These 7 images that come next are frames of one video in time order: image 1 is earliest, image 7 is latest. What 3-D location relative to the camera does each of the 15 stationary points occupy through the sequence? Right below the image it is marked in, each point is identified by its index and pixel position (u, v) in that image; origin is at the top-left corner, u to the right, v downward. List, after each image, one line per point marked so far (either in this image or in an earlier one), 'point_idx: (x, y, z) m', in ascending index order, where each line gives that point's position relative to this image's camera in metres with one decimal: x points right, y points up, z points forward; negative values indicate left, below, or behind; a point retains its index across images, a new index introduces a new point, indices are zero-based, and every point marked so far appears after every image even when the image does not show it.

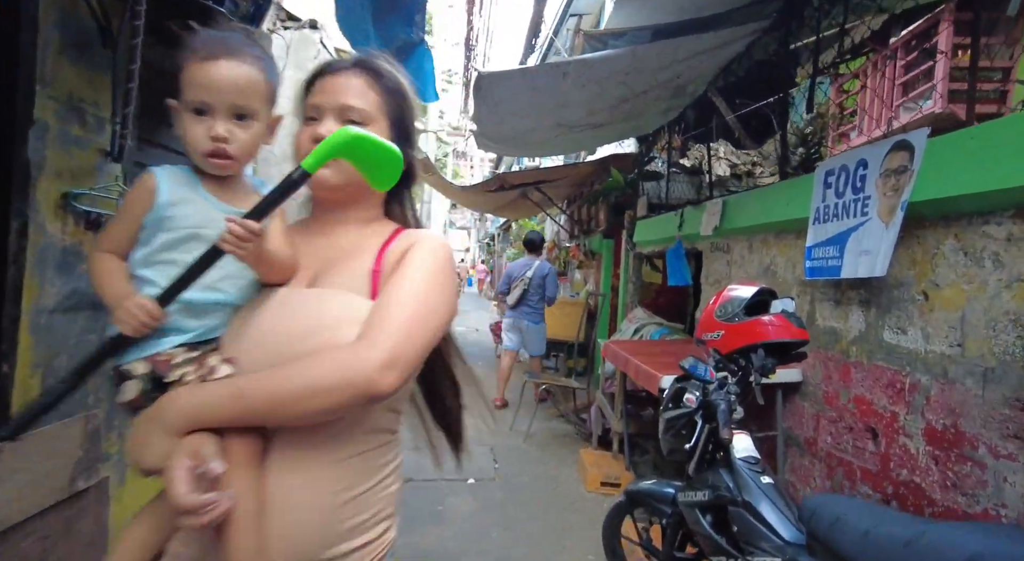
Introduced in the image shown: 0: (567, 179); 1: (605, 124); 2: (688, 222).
0: (+0.7, +1.4, +7.4) m
1: (+0.7, +1.2, +4.0) m
2: (+1.4, +0.5, +4.4) m
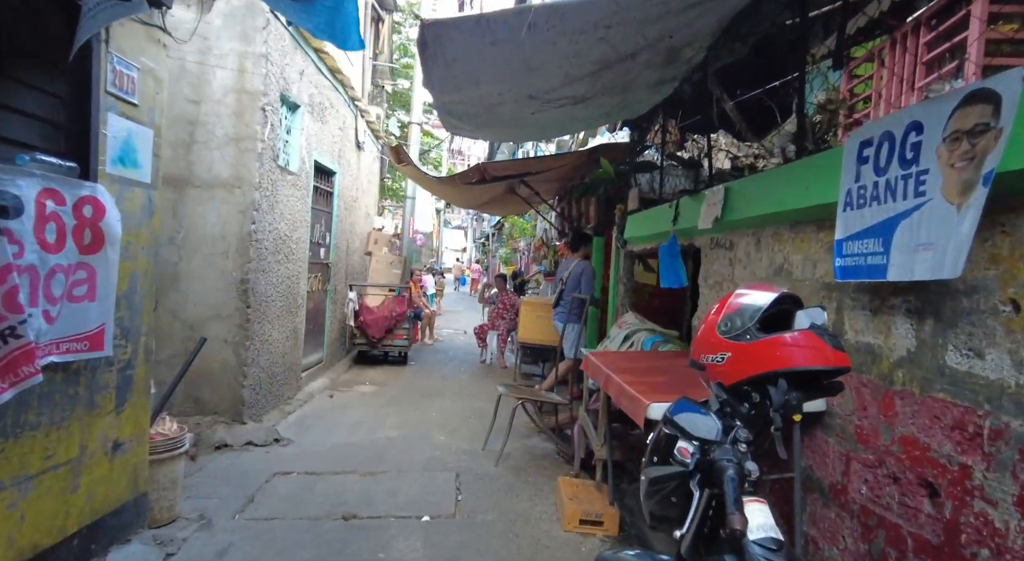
0: (+0.5, +1.4, +6.8) m
1: (+0.5, +1.2, +3.4) m
2: (+1.2, +0.5, +3.8) m
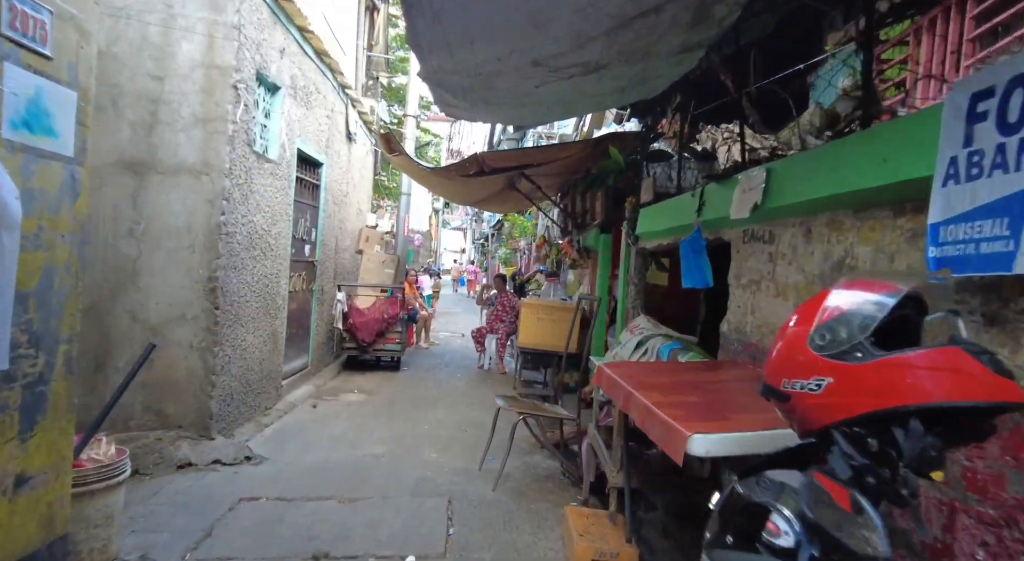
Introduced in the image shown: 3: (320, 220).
0: (+0.5, +1.4, +6.4) m
1: (+0.5, +1.2, +2.9) m
2: (+1.2, +0.5, +3.3) m
3: (-2.3, +0.7, +6.7) m
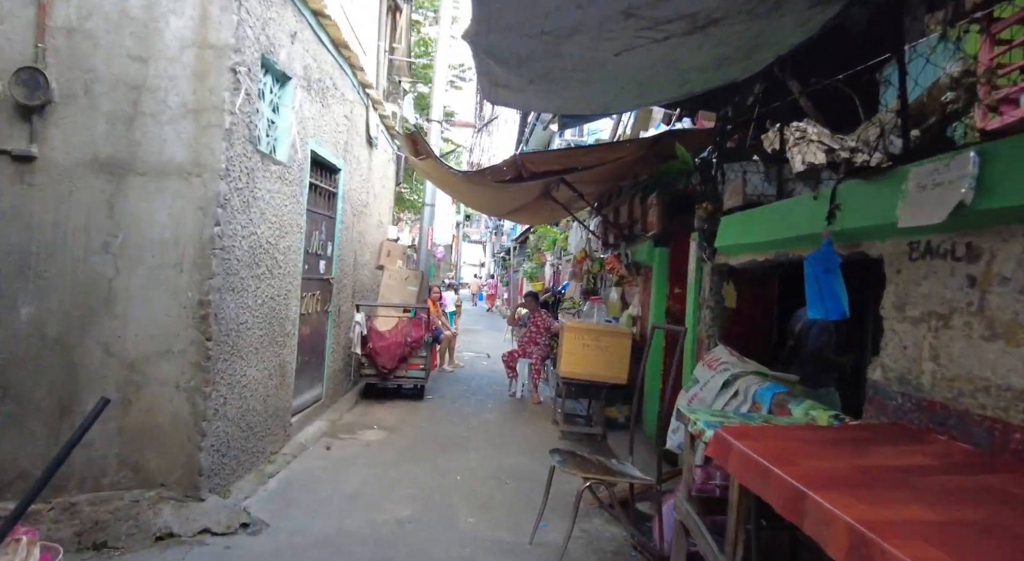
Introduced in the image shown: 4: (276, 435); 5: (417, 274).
0: (+1.0, +1.2, +5.6) m
1: (+0.8, +1.0, +2.2) m
2: (+1.5, +0.3, +2.5) m
3: (-1.9, +0.5, +6.0) m
4: (-1.9, -1.2, +4.4) m
5: (-1.3, +0.1, +7.7) m
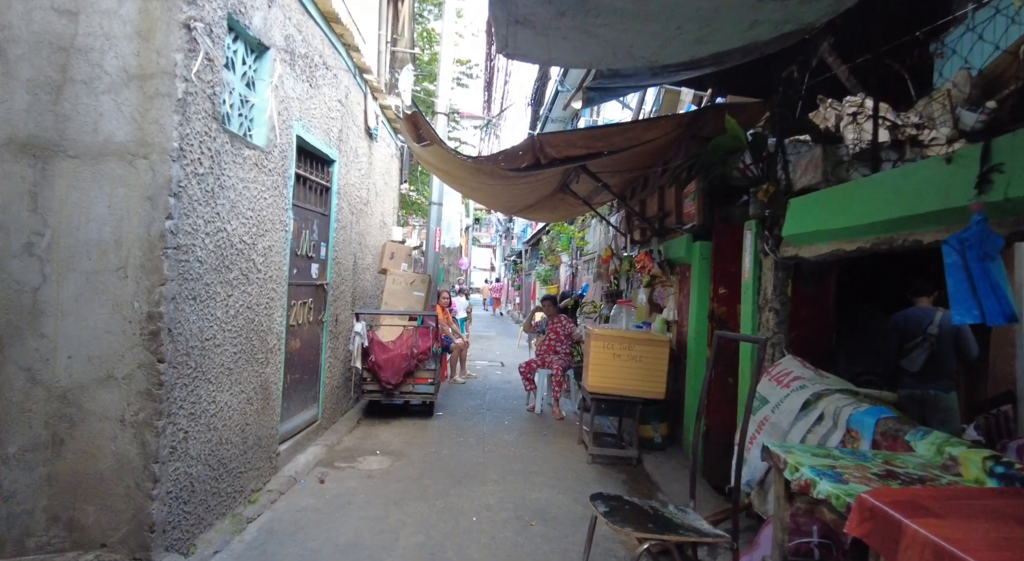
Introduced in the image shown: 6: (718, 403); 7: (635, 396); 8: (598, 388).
0: (+1.1, +1.2, +4.9) m
1: (+0.9, +1.1, +1.5) m
2: (+1.6, +0.4, +1.8) m
3: (-1.7, +0.5, +5.3) m
4: (-1.7, -1.3, +3.8) m
5: (-1.1, 0.0, +7.0) m
6: (+1.8, -1.1, +4.8) m
7: (+1.1, -1.1, +5.1) m
8: (+0.8, -1.0, +5.0) m
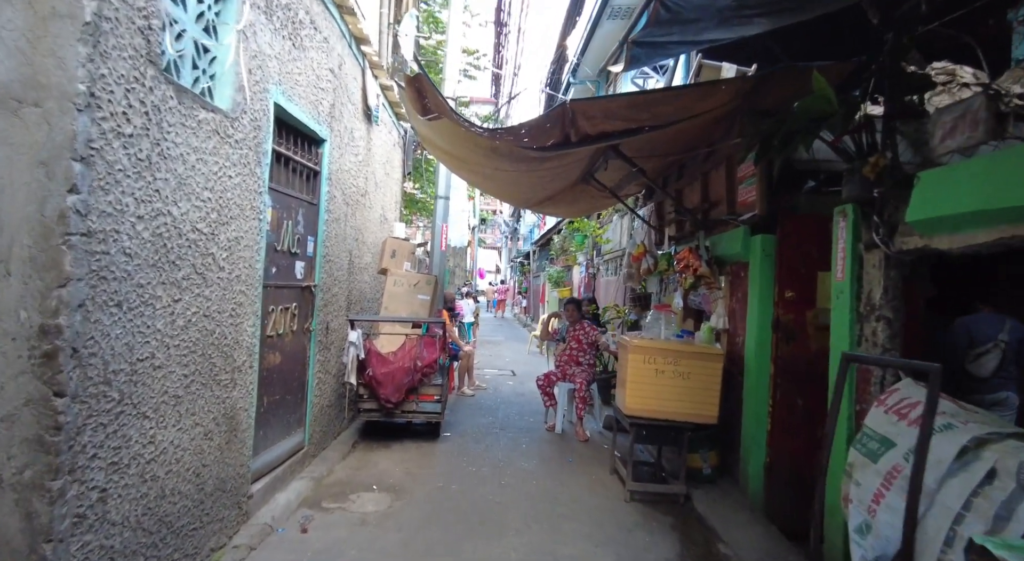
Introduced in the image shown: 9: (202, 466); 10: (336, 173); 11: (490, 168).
0: (+1.3, +1.2, +4.1) m
1: (+1.0, +1.1, +0.7) m
2: (+1.8, +0.4, +0.9) m
3: (-1.6, +0.5, +4.5) m
4: (-1.6, -1.3, +3.0) m
5: (-1.0, 0.0, +6.3) m
6: (+2.0, -1.1, +4.0) m
7: (+1.3, -1.1, +4.2) m
8: (+1.0, -1.0, +4.2) m
9: (-1.6, -0.9, +2.8) m
10: (-1.5, +0.9, +4.8) m
11: (-0.2, +1.0, +5.1) m
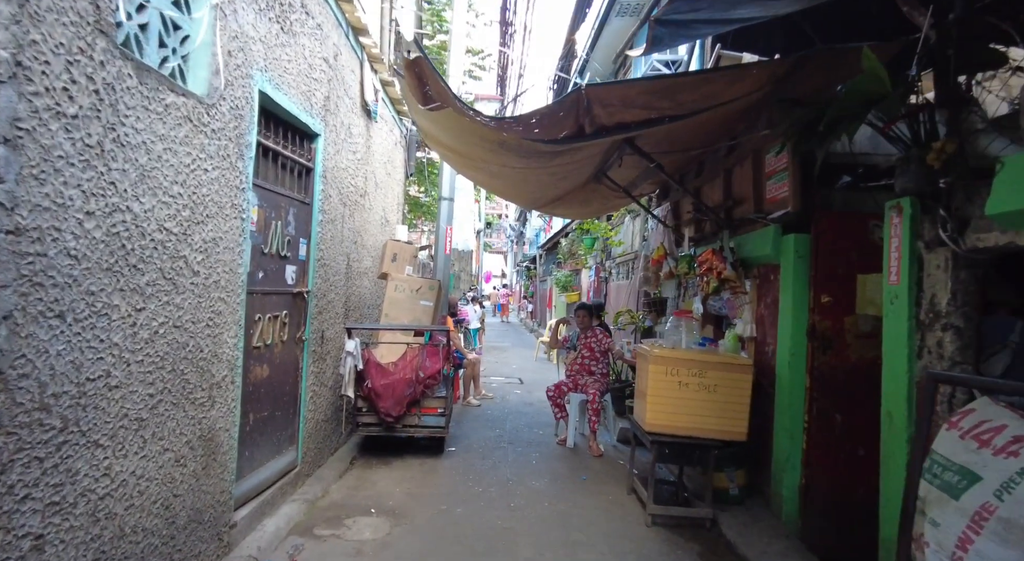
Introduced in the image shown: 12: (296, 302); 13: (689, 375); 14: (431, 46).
0: (+1.3, +1.1, +3.7) m
1: (+1.0, +1.1, +0.3) m
2: (+1.8, +0.4, +0.6) m
3: (-1.5, +0.4, +4.2) m
4: (-1.5, -1.3, +2.6) m
5: (-0.9, 0.0, +5.9) m
6: (+2.0, -1.1, +3.6) m
7: (+1.3, -1.1, +3.9) m
8: (+1.0, -1.0, +3.8) m
9: (-1.5, -1.0, +2.5) m
10: (-1.5, +0.9, +4.5) m
11: (-0.1, +1.0, +4.8) m
12: (-1.5, -0.1, +3.9) m
13: (+1.2, -0.7, +3.8) m
14: (-1.7, +5.0, +11.8) m
